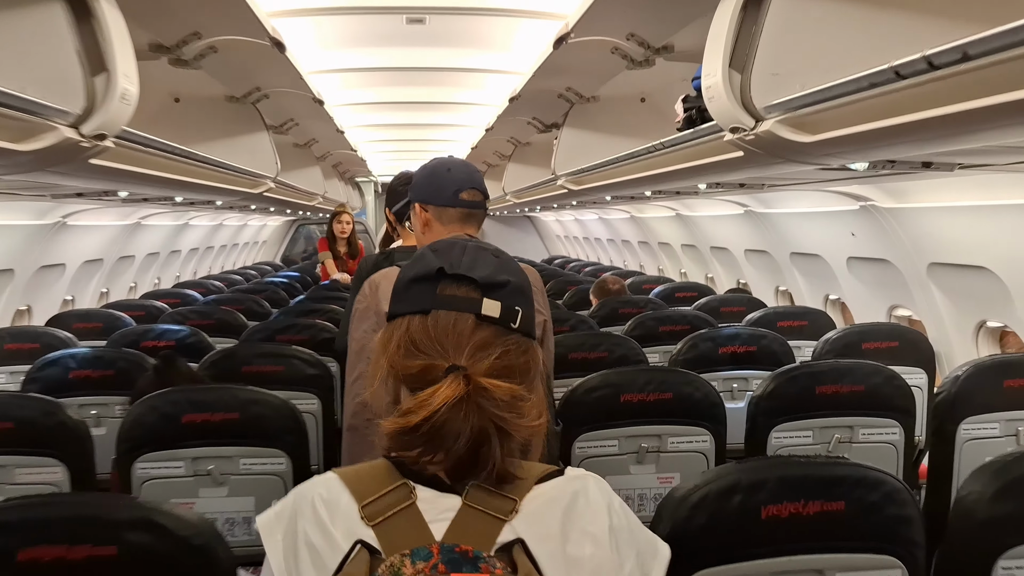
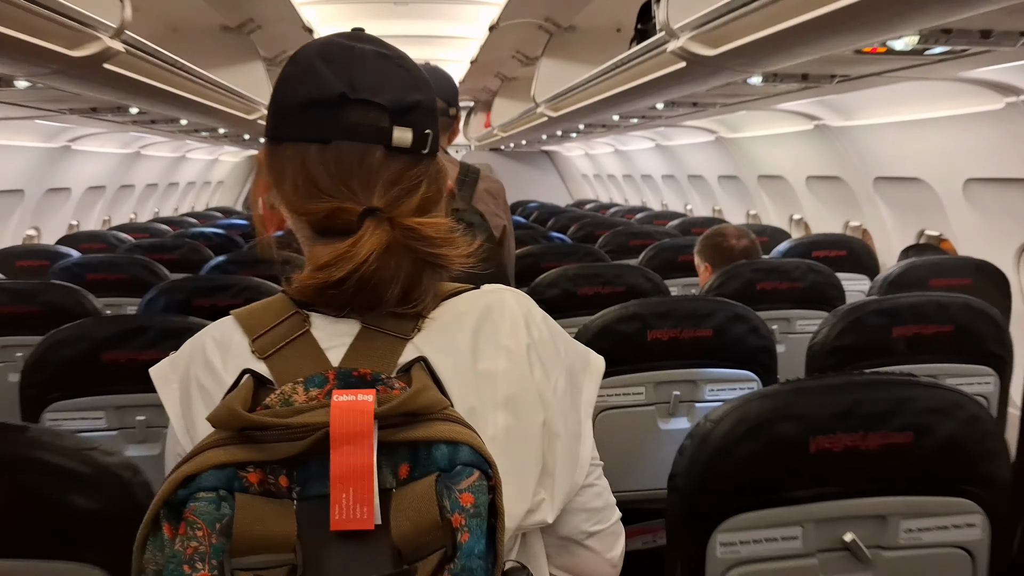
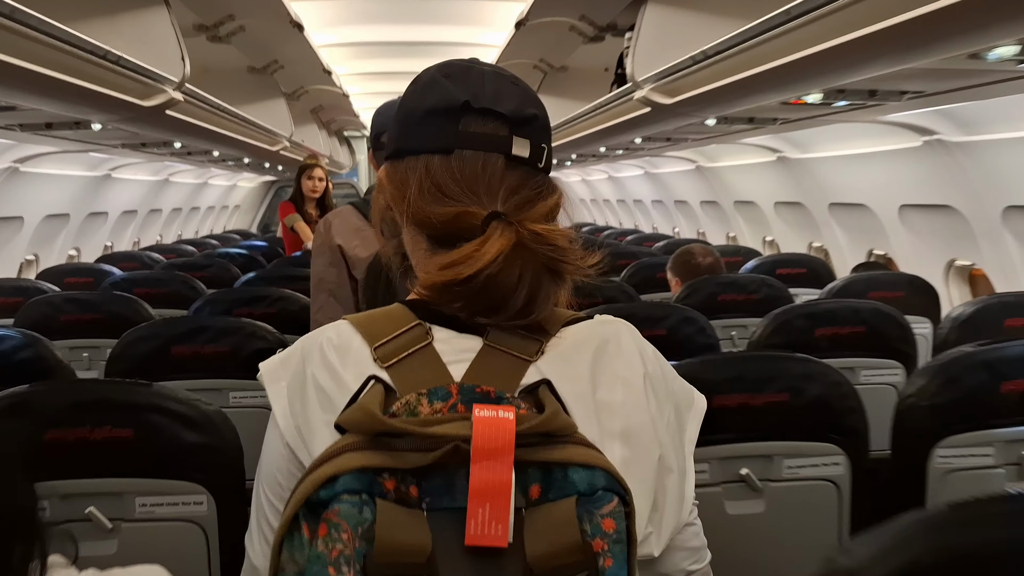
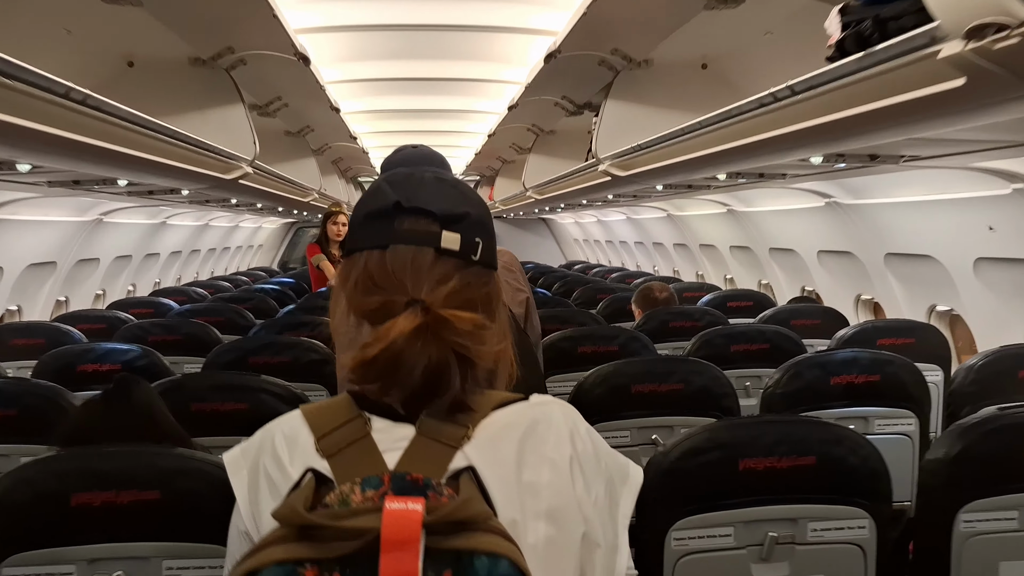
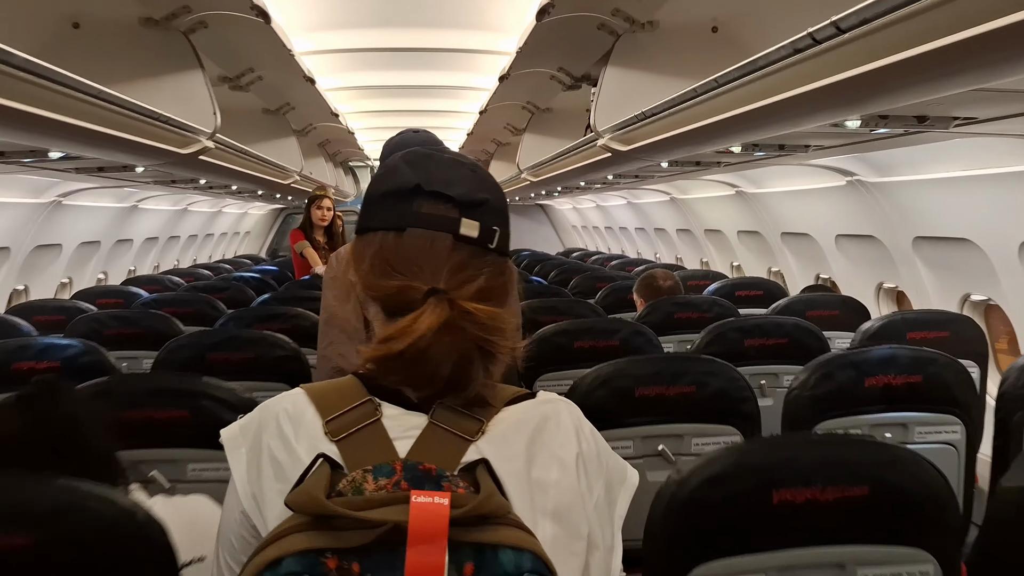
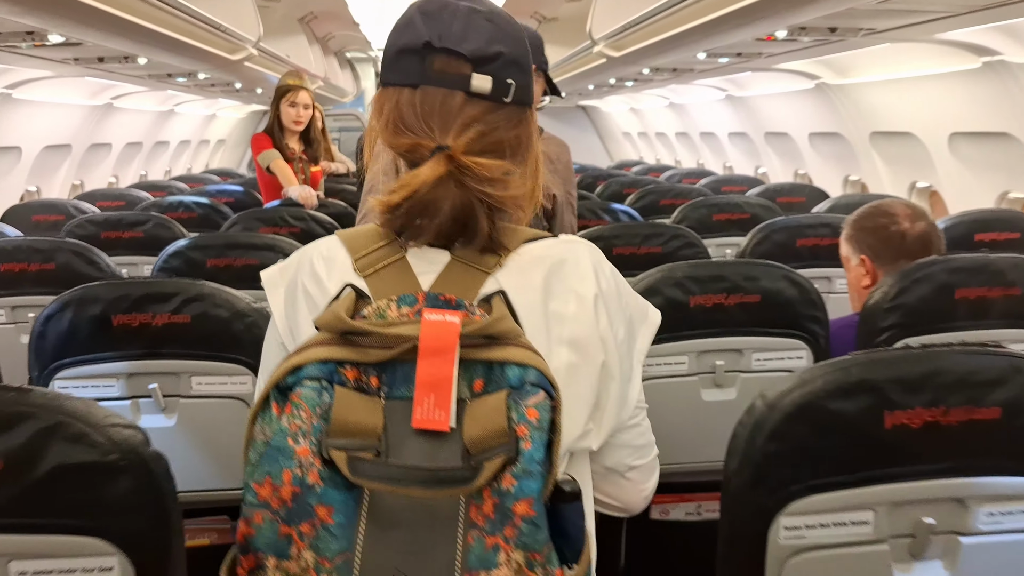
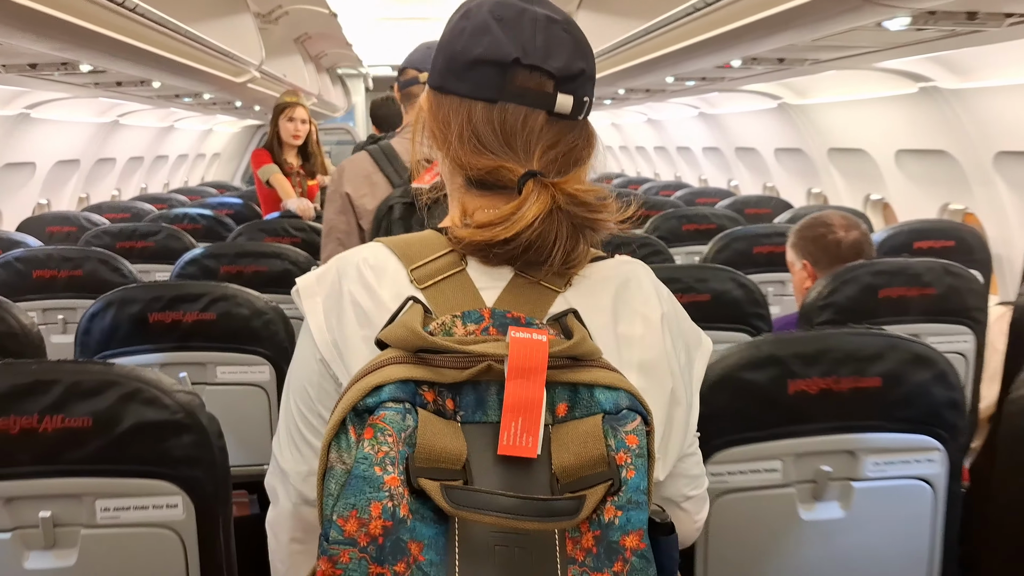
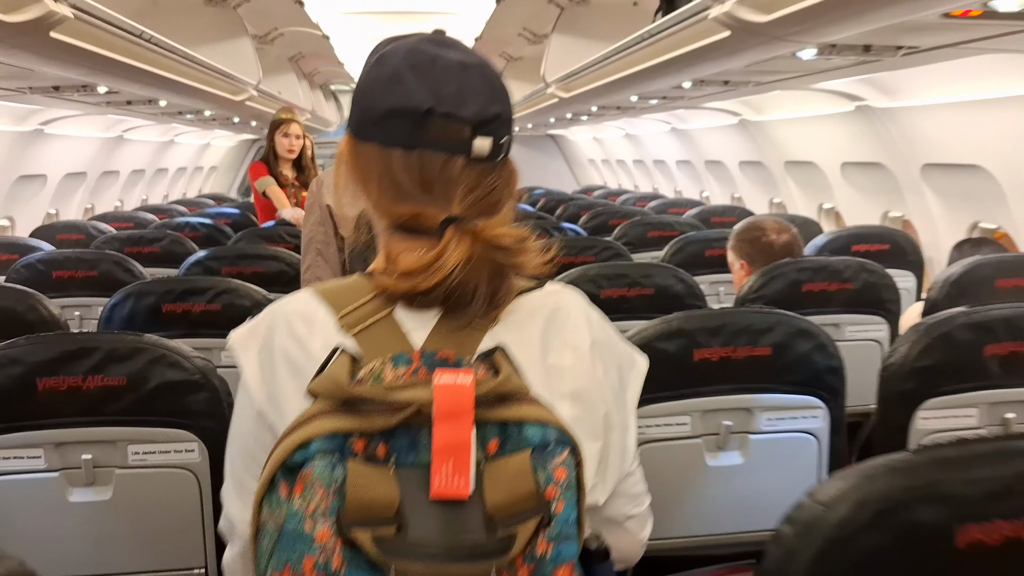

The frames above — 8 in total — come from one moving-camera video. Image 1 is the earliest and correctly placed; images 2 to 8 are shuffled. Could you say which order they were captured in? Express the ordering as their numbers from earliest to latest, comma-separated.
4, 5, 3, 2, 8, 7, 6
